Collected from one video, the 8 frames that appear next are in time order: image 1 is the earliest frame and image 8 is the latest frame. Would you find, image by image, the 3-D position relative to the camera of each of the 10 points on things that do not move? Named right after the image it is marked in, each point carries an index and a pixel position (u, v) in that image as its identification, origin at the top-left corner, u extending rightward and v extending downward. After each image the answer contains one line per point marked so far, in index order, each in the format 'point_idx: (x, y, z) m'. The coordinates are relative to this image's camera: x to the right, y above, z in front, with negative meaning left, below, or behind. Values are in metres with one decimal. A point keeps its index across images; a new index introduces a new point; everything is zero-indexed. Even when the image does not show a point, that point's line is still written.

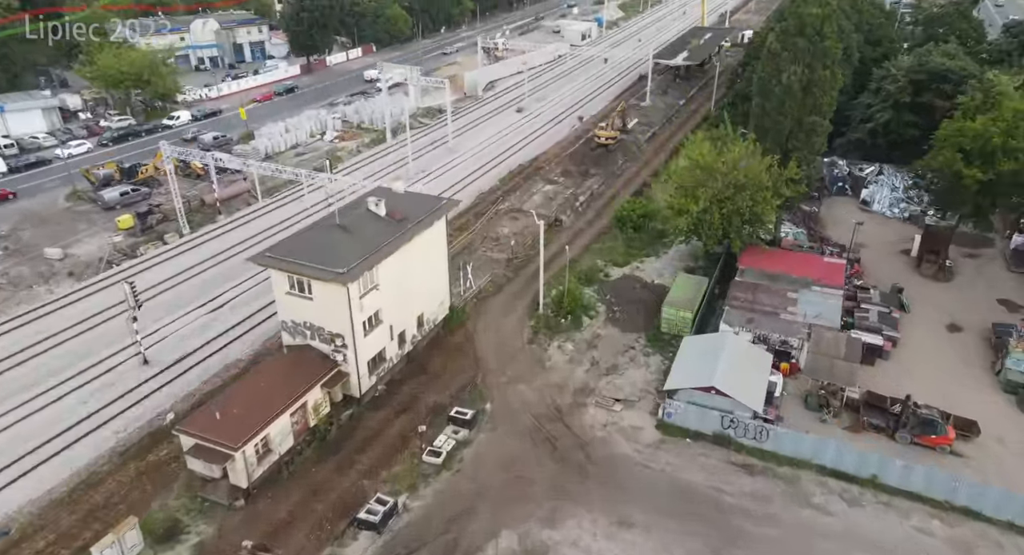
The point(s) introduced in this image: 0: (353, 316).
0: (-4.0, -1.0, +19.1) m
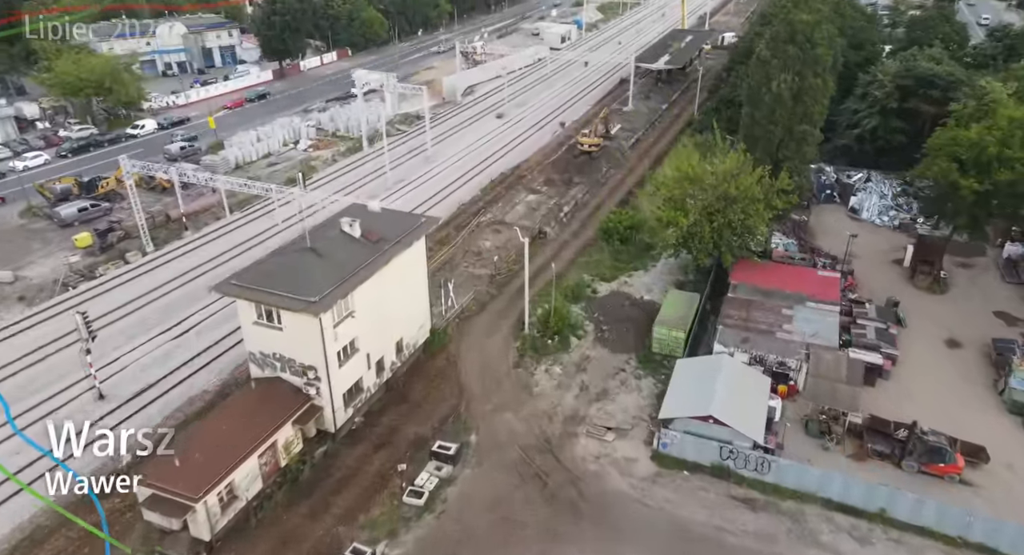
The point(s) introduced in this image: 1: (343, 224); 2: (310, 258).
0: (-4.4, -1.6, +17.8) m
1: (-4.4, +1.4, +19.9) m
2: (-5.0, +0.4, +18.8) m
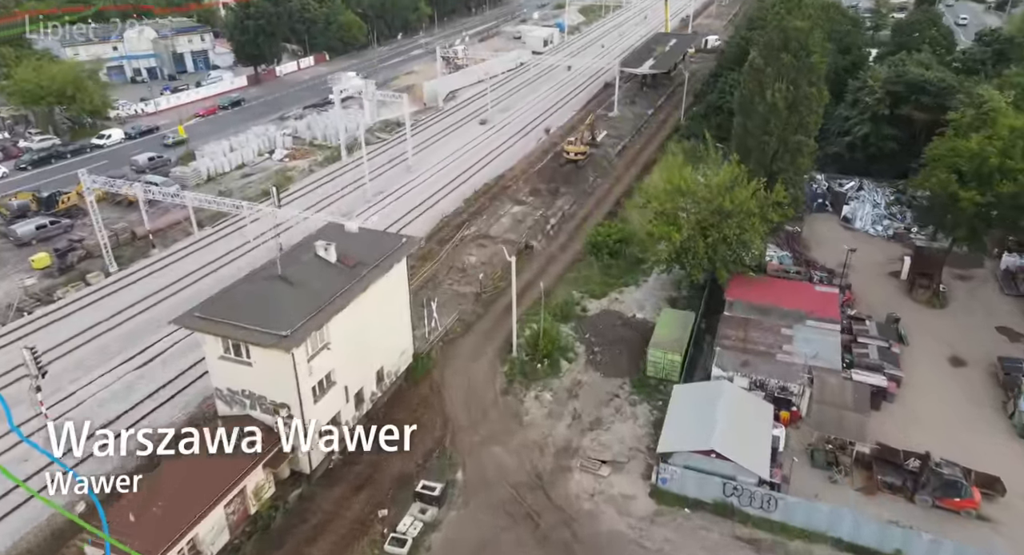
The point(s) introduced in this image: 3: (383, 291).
0: (-4.6, -2.3, +16.4) m
1: (-4.7, +0.7, +18.5) m
2: (-5.3, -0.3, +17.4) m
3: (-3.3, -0.4, +19.4) m
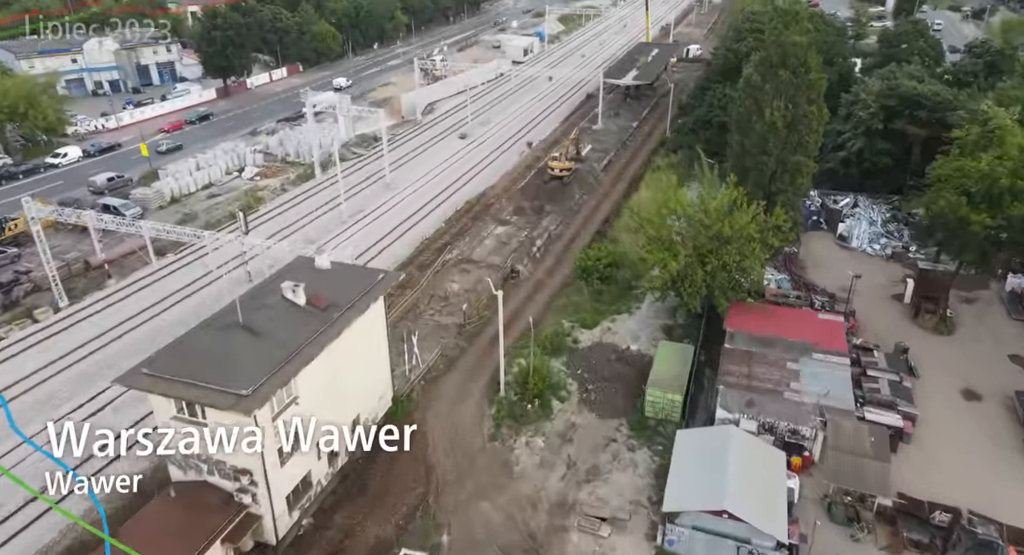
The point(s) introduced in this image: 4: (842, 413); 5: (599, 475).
0: (-4.8, -3.2, +14.5) m
1: (-5.0, -0.2, +16.7) m
2: (-5.5, -1.2, +15.5) m
3: (-3.6, -1.3, +17.6) m
4: (+8.4, -3.4, +19.2) m
5: (+2.2, -4.9, +18.9) m
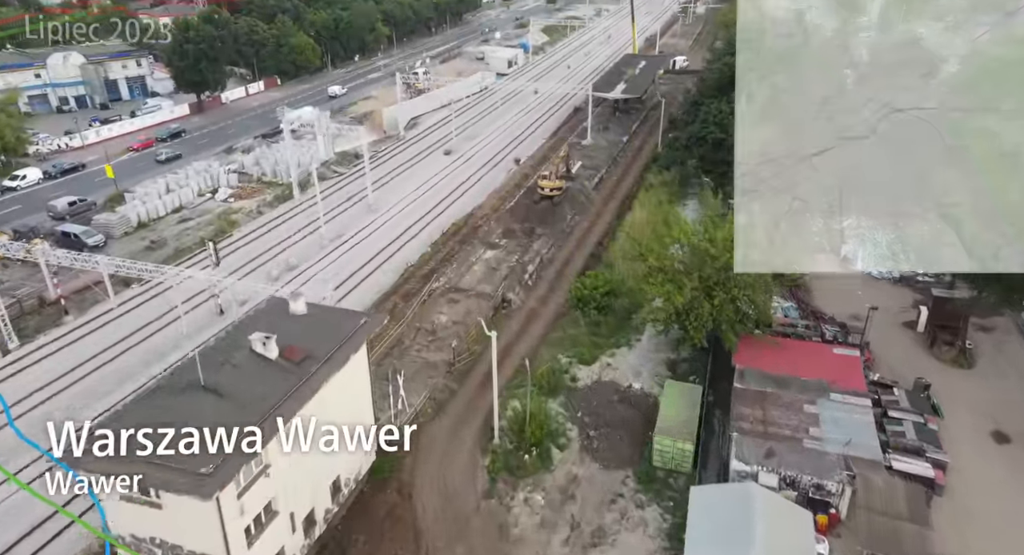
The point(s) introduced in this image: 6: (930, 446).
0: (-4.7, -4.2, +12.6) m
1: (-5.0, -1.2, +14.8) m
2: (-5.5, -2.2, +13.6) m
3: (-3.6, -2.3, +15.7) m
4: (+8.3, -4.3, +17.6) m
5: (+2.1, -5.9, +17.1) m
6: (+10.6, -4.3, +19.1) m
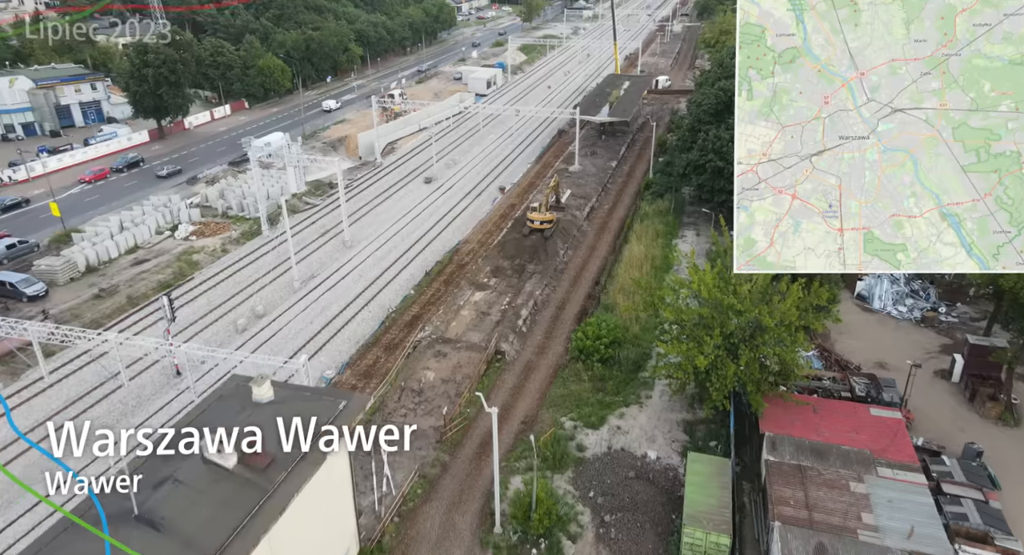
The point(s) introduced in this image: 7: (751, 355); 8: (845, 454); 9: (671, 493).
0: (-4.4, -5.5, +9.7) m
1: (-4.8, -2.6, +11.9) m
2: (-5.2, -3.6, +10.7) m
3: (-3.4, -3.7, +12.9) m
4: (+8.5, -5.7, +15.1) m
5: (+2.3, -7.2, +14.4) m
6: (+10.7, -5.6, +16.7) m
7: (+5.8, -2.2, +19.8) m
8: (+8.0, -4.3, +18.3) m
9: (+3.9, -5.3, +18.3) m
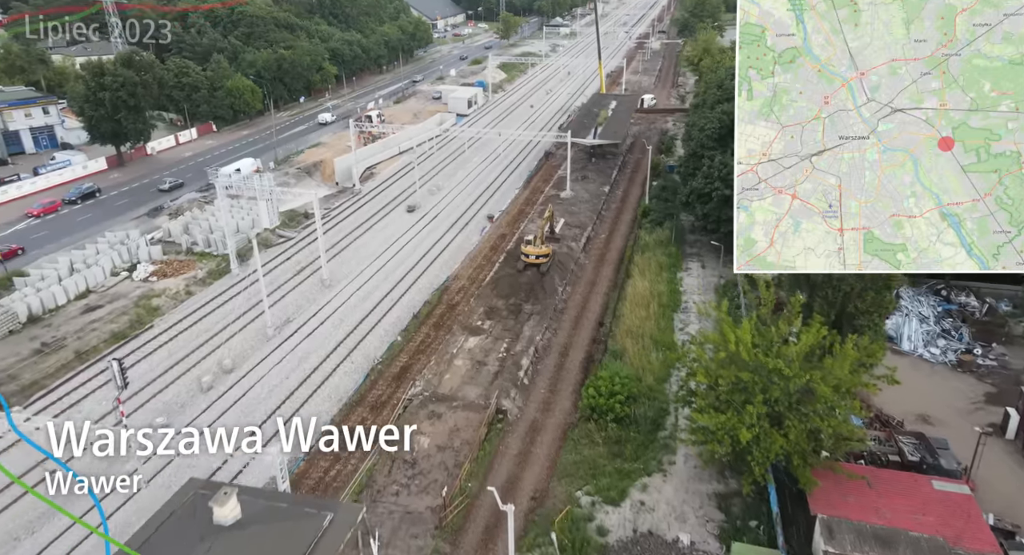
0: (-3.8, -6.7, +6.7) m
1: (-4.3, -3.9, +9.0) m
2: (-4.6, -4.8, +7.7) m
3: (-2.9, -4.9, +9.9) m
4: (+8.9, -6.8, +12.5) m
5: (+2.8, -8.4, +11.6) m
6: (+11.1, -6.8, +14.2) m
7: (+6.0, -3.5, +17.2) m
8: (+8.3, -5.5, +15.7) m
9: (+4.2, -6.6, +15.6) m
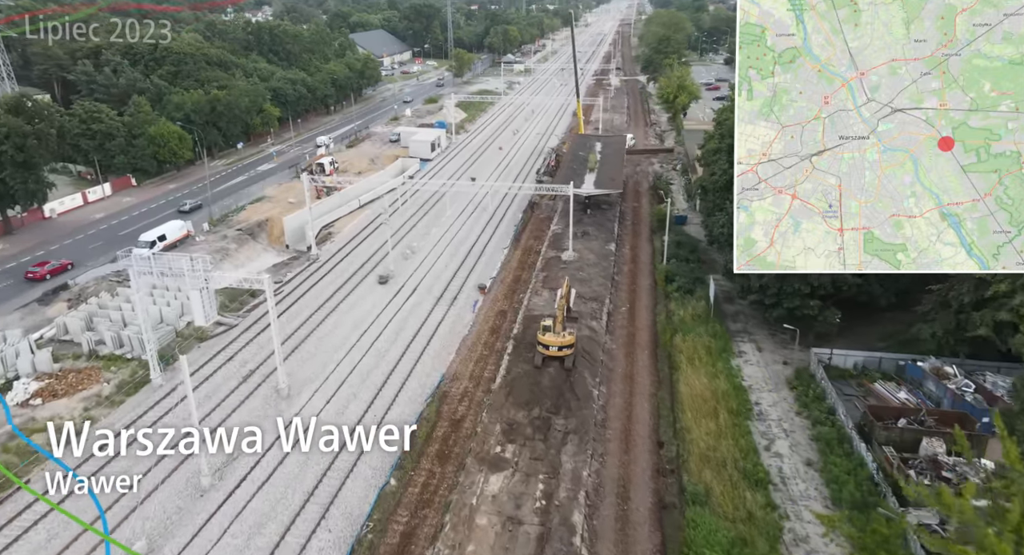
0: (-1.1, -8.8, -1.1) m
1: (-1.9, -6.1, +1.2) m
2: (-2.1, -6.9, -0.1) m
3: (-0.6, -7.1, +2.2) m
4: (+11.0, -8.8, +5.6) m
5: (+5.1, -10.6, +4.1) m
6: (+13.1, -8.8, +7.4) m
7: (+7.7, -5.8, +10.2) m
8: (+10.2, -7.7, +8.8) m
9: (+6.1, -8.8, +8.4) m
